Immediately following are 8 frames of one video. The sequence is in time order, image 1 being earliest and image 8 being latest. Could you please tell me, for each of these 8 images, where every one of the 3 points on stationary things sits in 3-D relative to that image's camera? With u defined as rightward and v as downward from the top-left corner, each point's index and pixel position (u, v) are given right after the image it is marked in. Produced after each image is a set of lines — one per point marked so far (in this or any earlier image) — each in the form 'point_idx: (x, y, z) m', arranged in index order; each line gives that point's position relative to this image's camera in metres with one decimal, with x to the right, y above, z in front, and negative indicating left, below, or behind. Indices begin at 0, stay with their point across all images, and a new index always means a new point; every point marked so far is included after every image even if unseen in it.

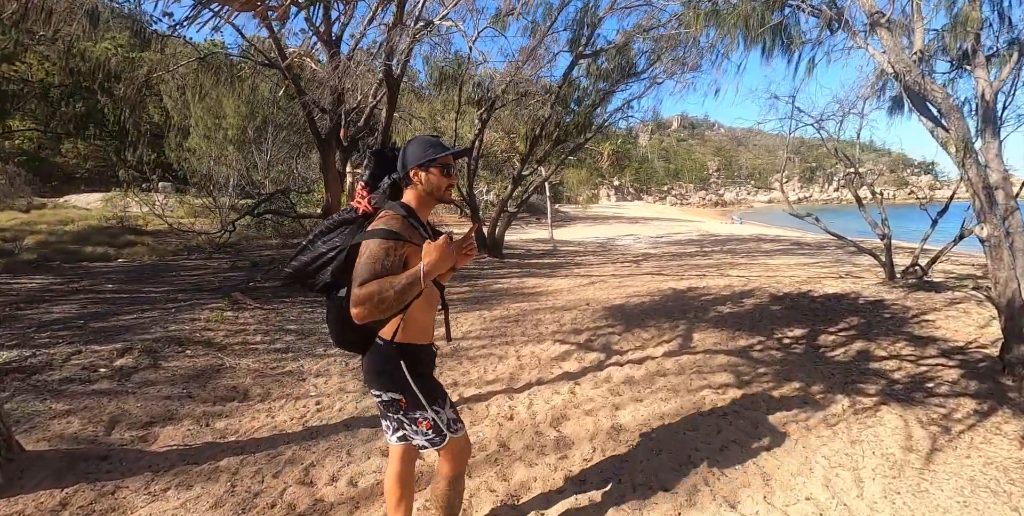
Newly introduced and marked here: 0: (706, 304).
0: (+2.4, -0.6, +5.7) m
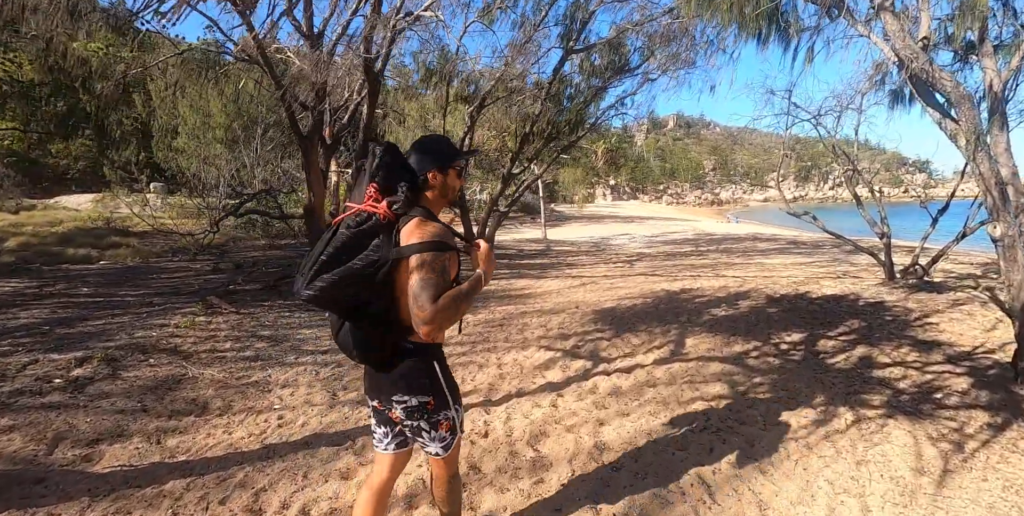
0: (+2.2, -0.6, +5.5) m
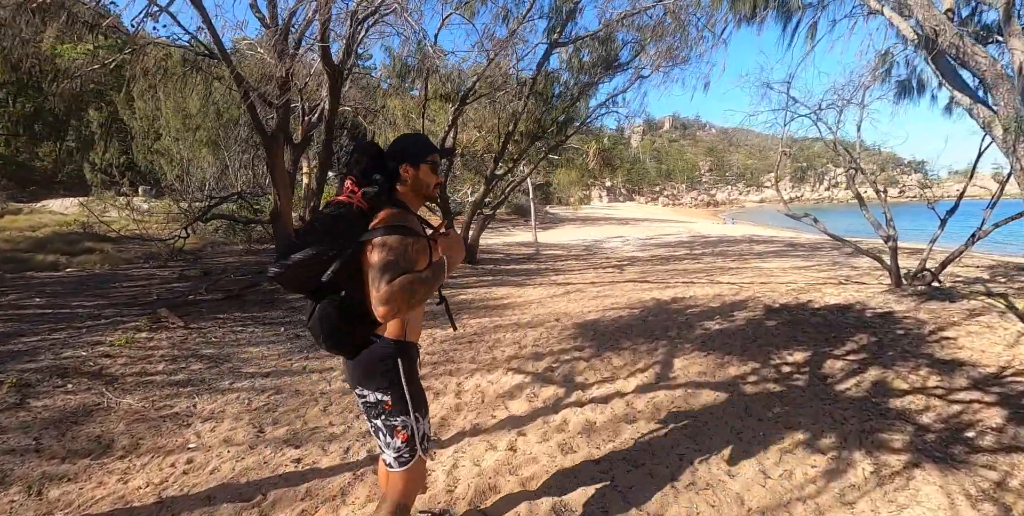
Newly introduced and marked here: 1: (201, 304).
0: (+1.9, -0.6, +5.0) m
1: (-4.4, -0.7, +6.7) m
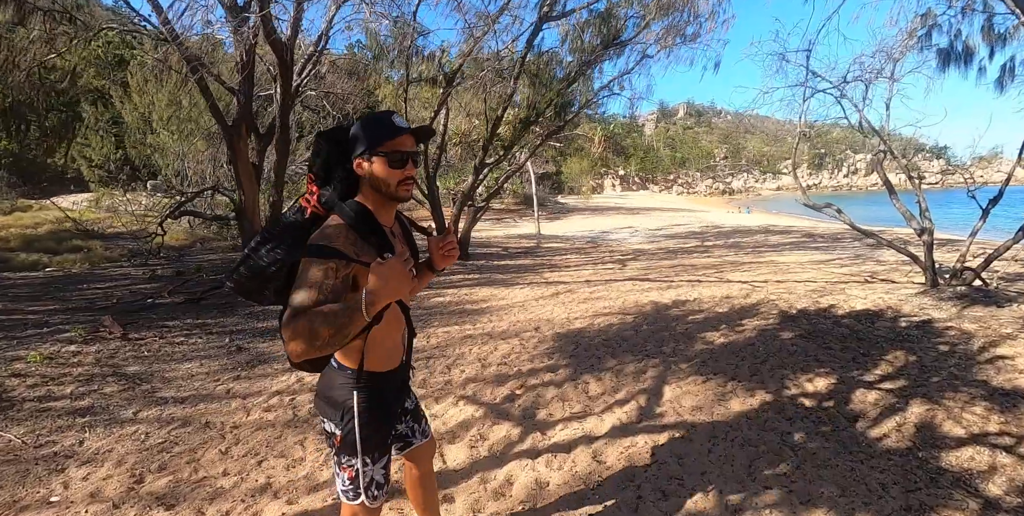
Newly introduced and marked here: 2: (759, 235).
0: (+1.6, -0.6, +4.3) m
1: (-4.7, -0.7, +6.2) m
2: (+8.0, +0.8, +15.2) m
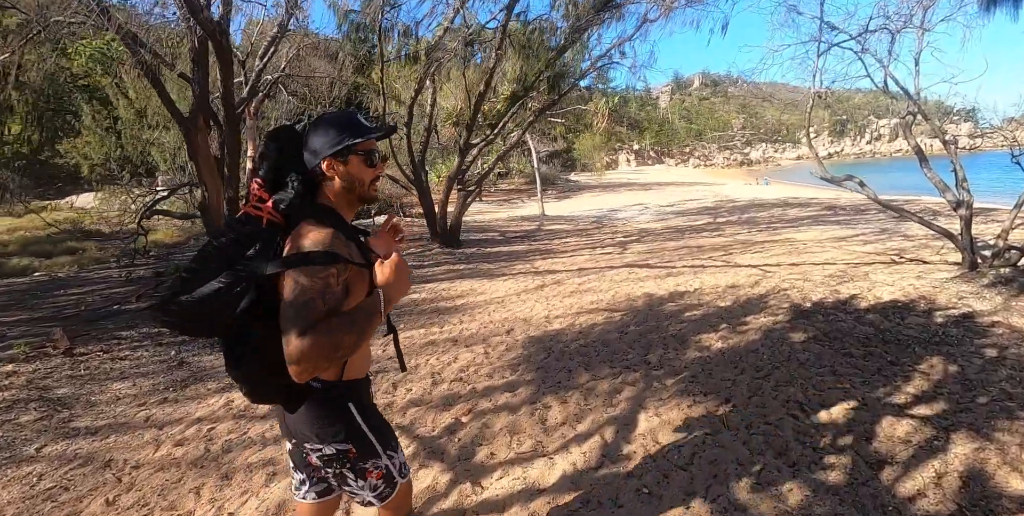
0: (+1.4, -0.6, +3.7) m
1: (-4.9, -0.7, +5.8) m
2: (+8.0, +1.5, +14.3) m
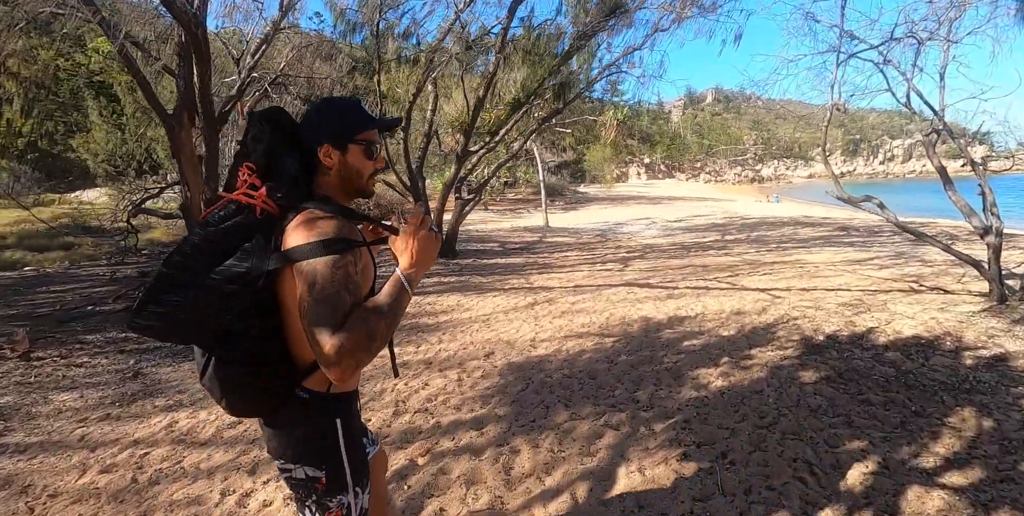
0: (+1.2, -0.7, +3.3) m
1: (-5.0, -0.7, +5.5) m
2: (+8.1, +0.9, +13.9) m
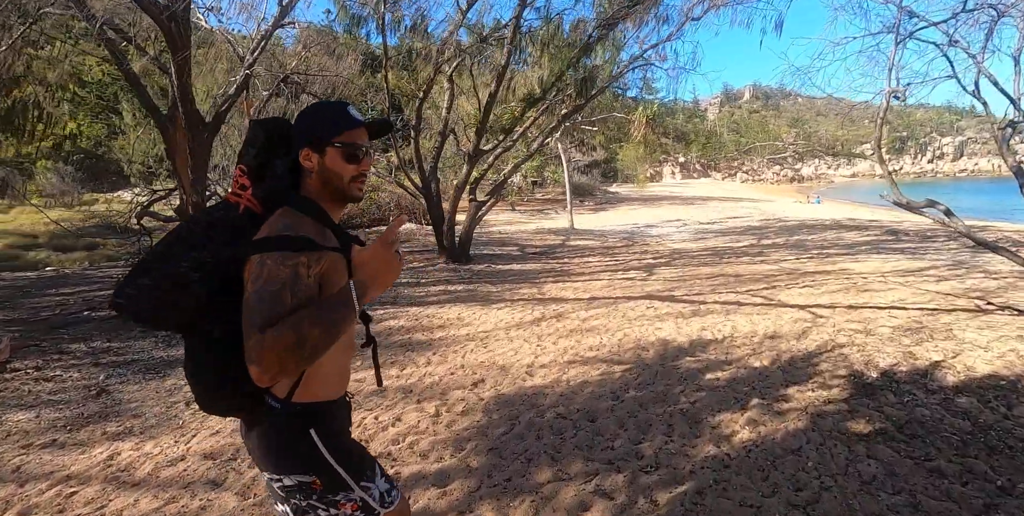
0: (+1.1, -0.8, +2.8) m
1: (-4.9, -0.7, +5.4) m
2: (+8.7, +0.7, +12.9) m
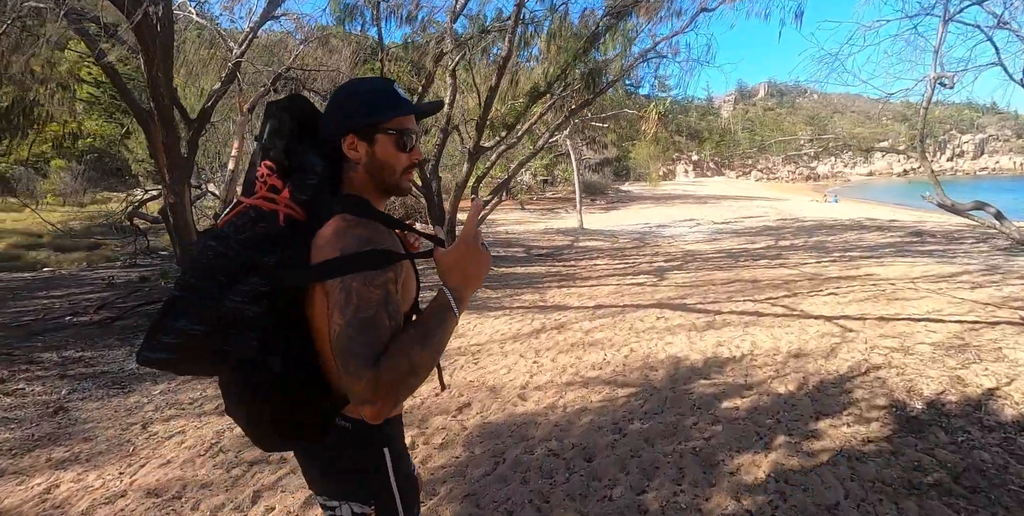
0: (+1.0, -0.9, +2.4) m
1: (-4.9, -0.8, +5.2) m
2: (+8.9, +0.6, +12.3) m
